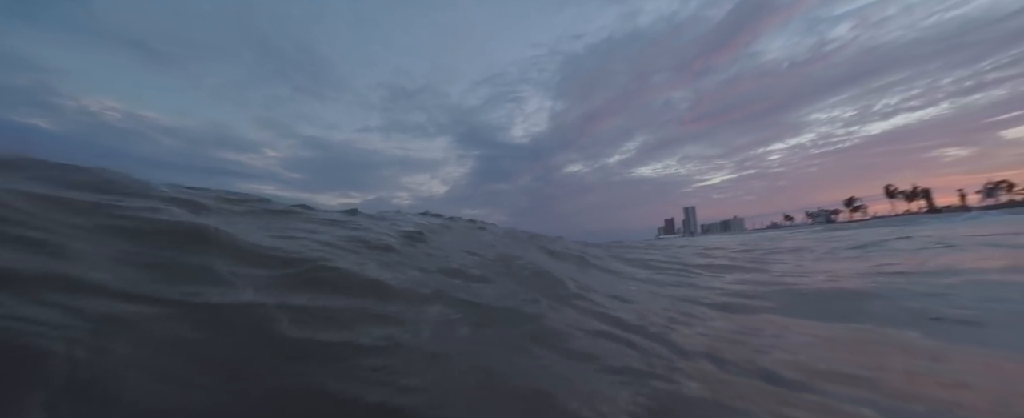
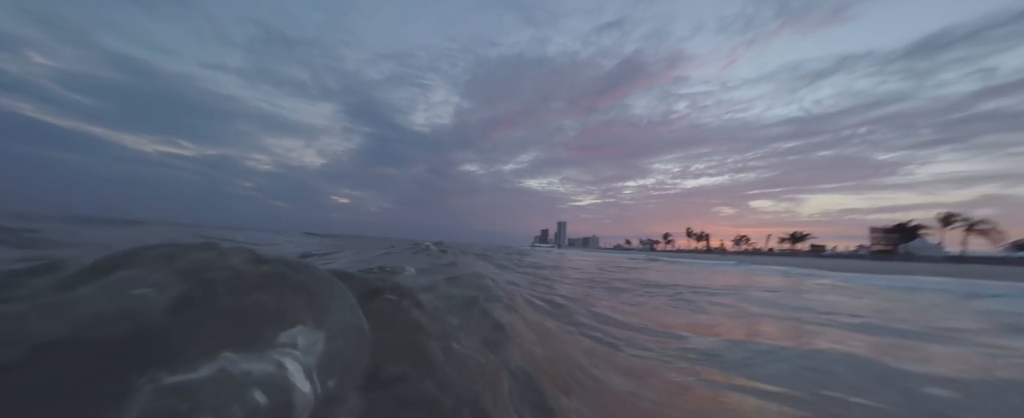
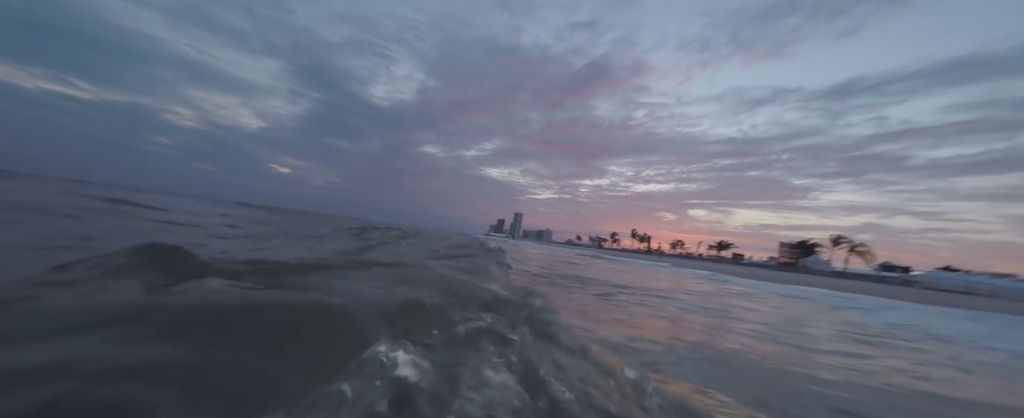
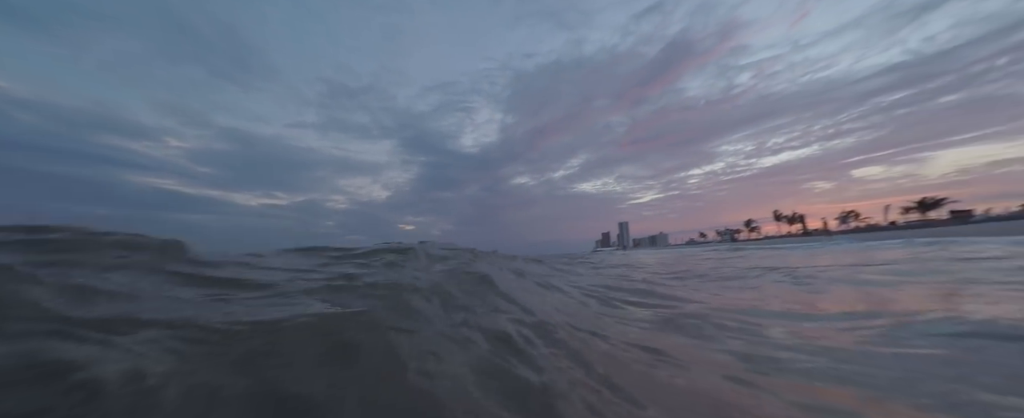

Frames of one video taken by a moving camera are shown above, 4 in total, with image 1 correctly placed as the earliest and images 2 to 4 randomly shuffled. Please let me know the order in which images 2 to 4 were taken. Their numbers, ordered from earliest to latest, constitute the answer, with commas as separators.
4, 2, 3
